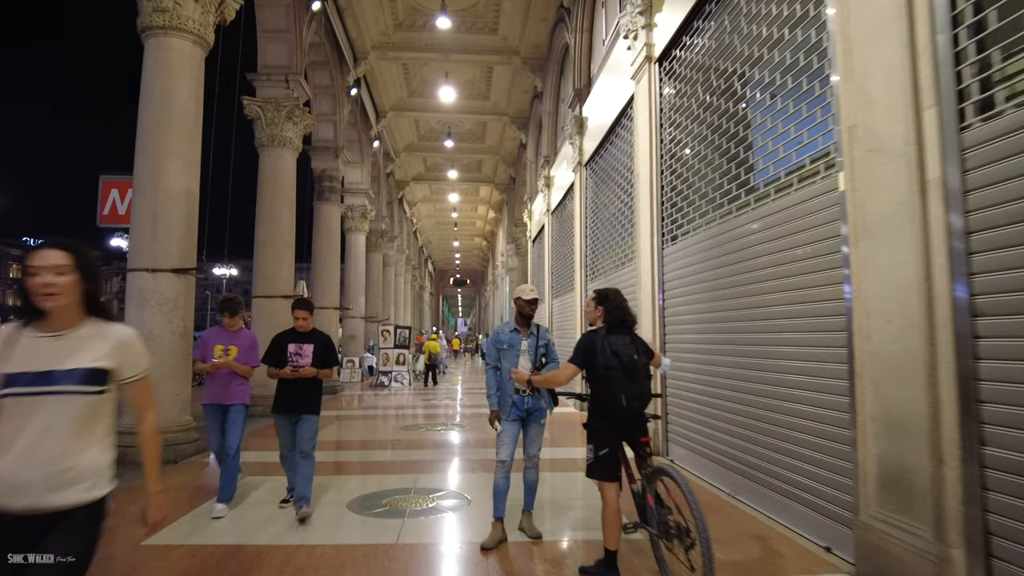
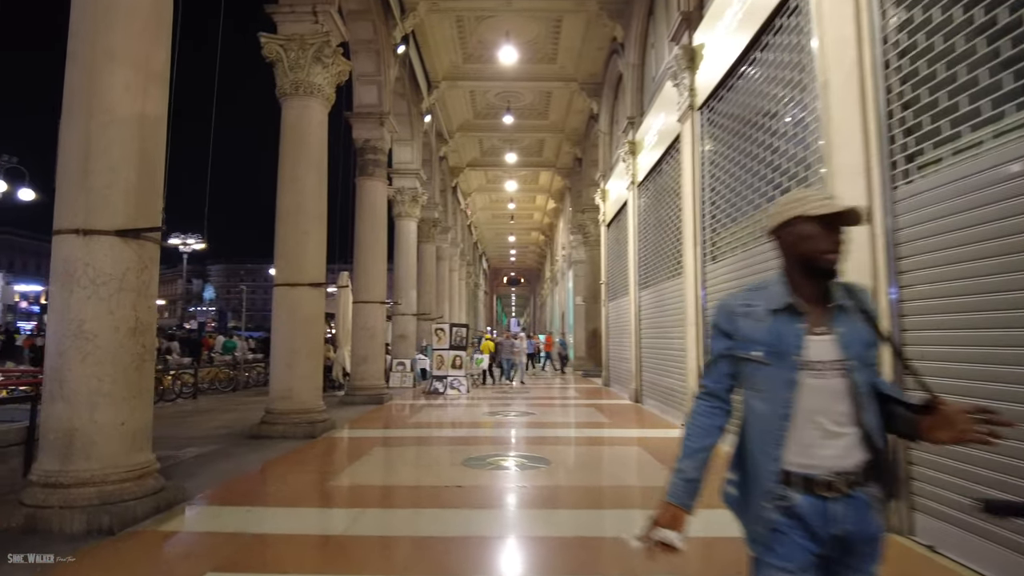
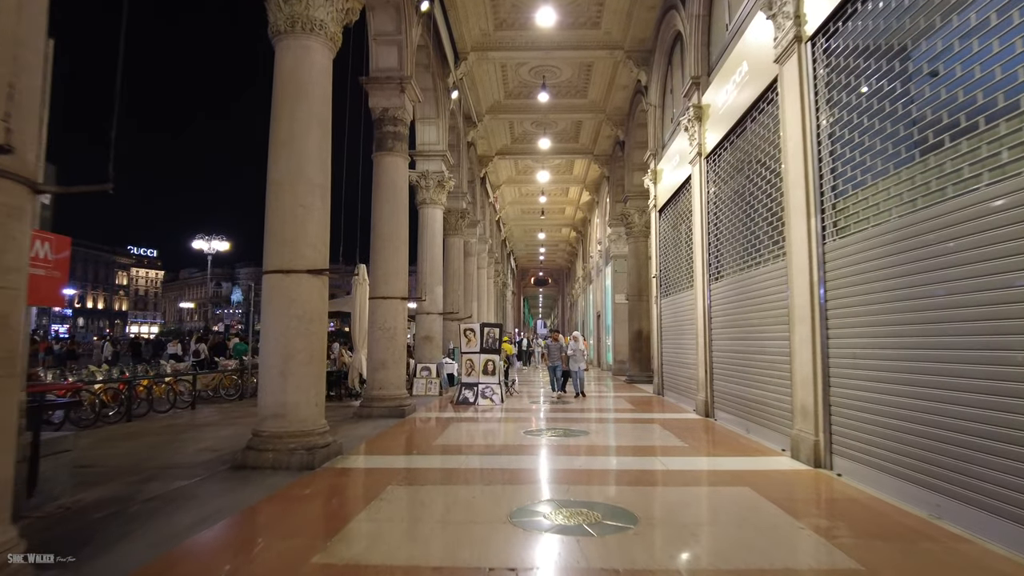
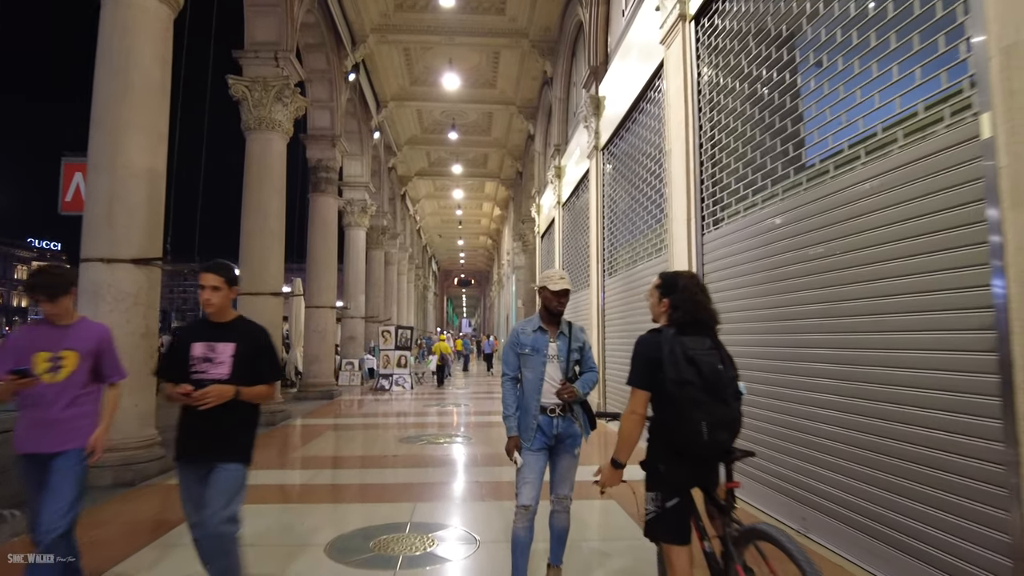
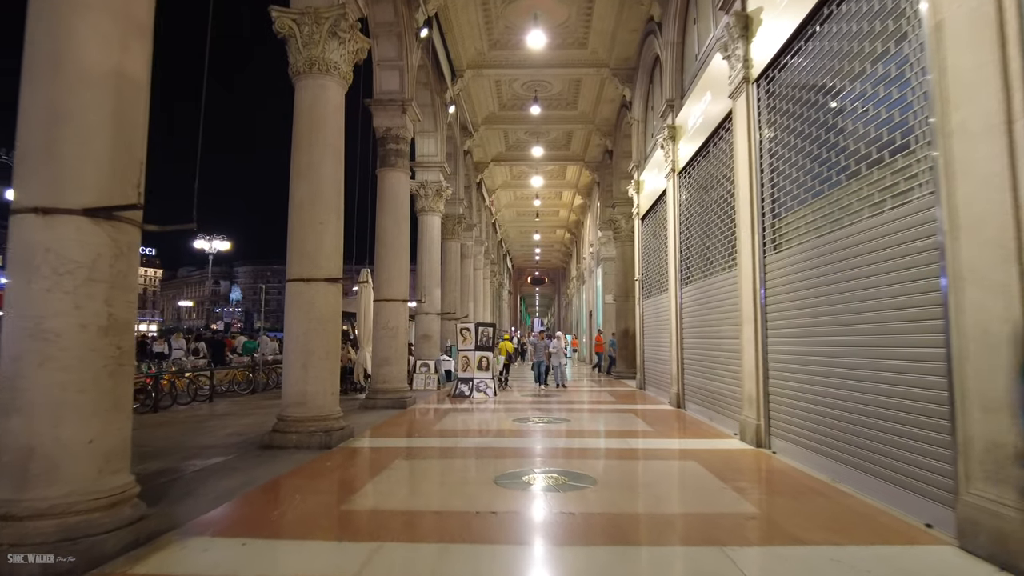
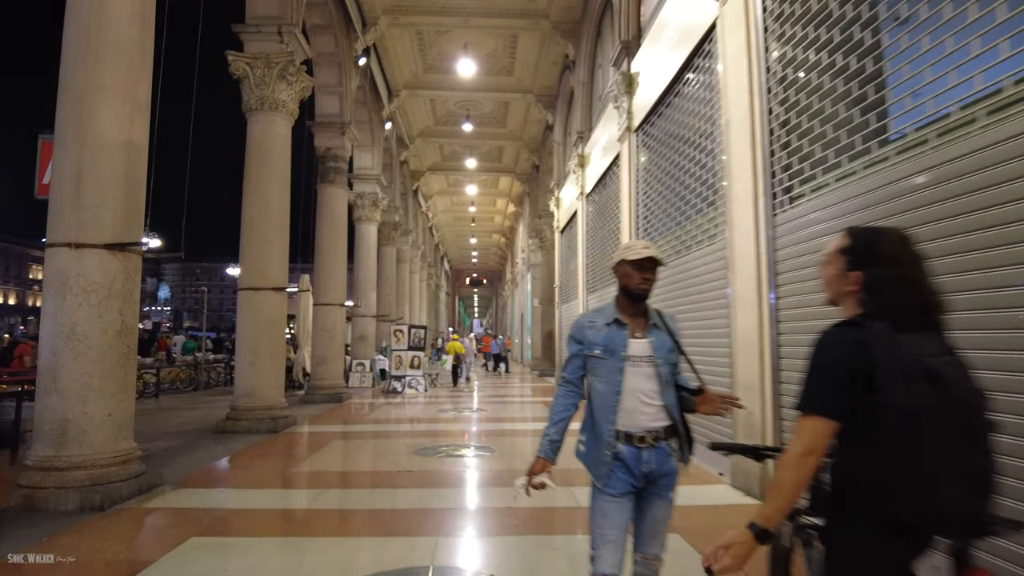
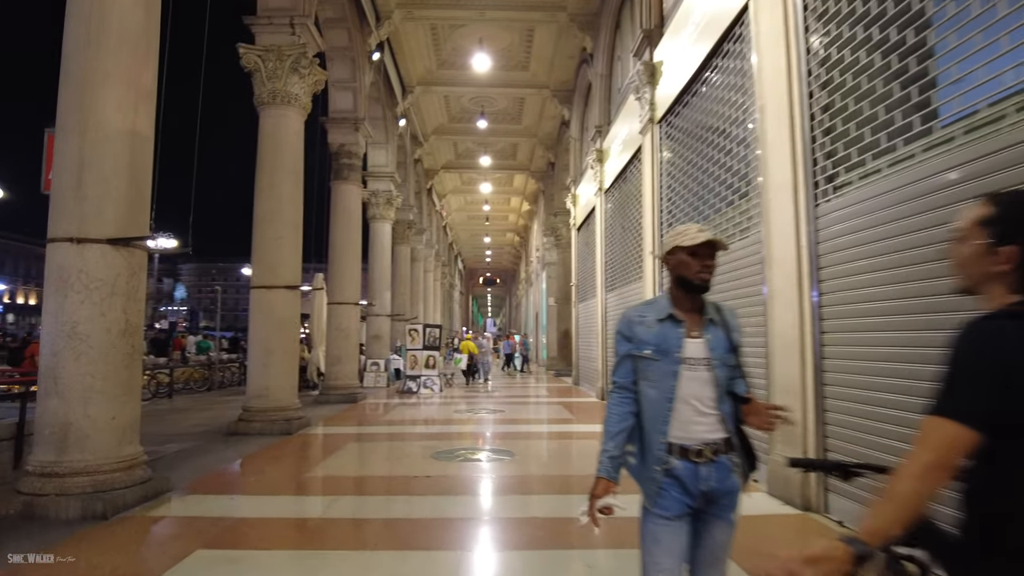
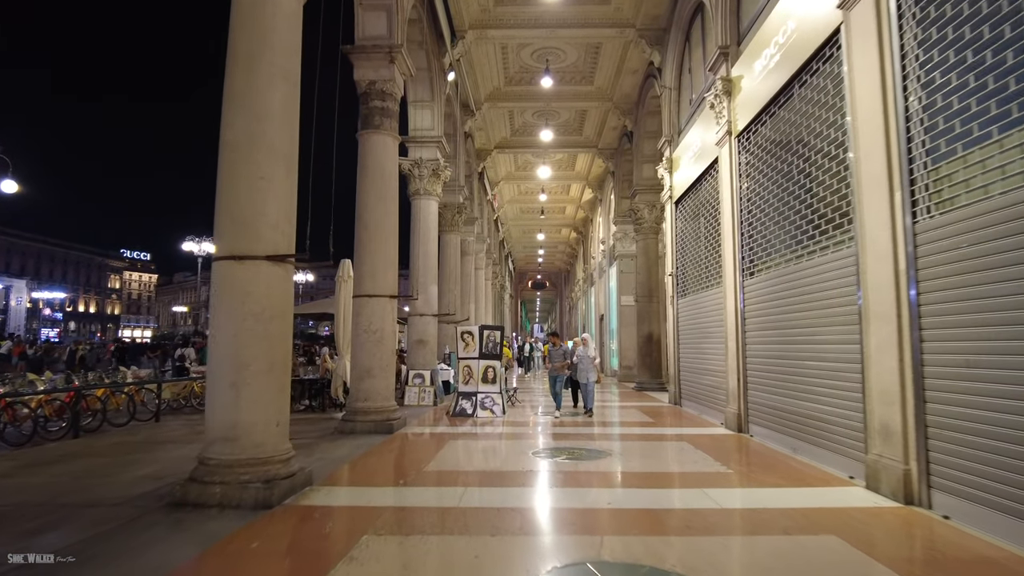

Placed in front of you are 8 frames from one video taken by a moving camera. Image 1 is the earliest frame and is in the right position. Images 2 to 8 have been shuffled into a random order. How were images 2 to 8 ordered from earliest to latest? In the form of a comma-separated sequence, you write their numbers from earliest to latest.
4, 6, 7, 2, 5, 3, 8
